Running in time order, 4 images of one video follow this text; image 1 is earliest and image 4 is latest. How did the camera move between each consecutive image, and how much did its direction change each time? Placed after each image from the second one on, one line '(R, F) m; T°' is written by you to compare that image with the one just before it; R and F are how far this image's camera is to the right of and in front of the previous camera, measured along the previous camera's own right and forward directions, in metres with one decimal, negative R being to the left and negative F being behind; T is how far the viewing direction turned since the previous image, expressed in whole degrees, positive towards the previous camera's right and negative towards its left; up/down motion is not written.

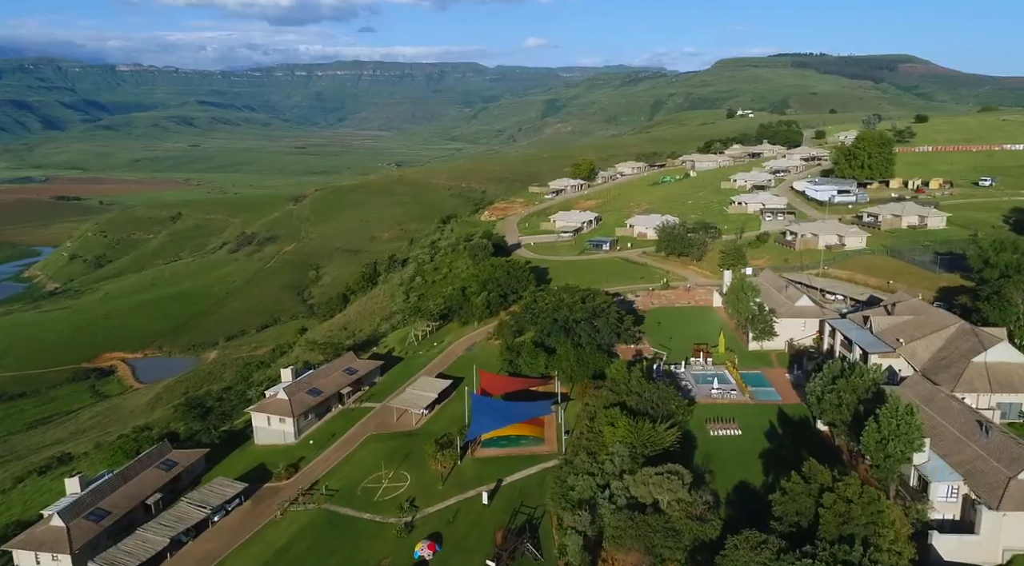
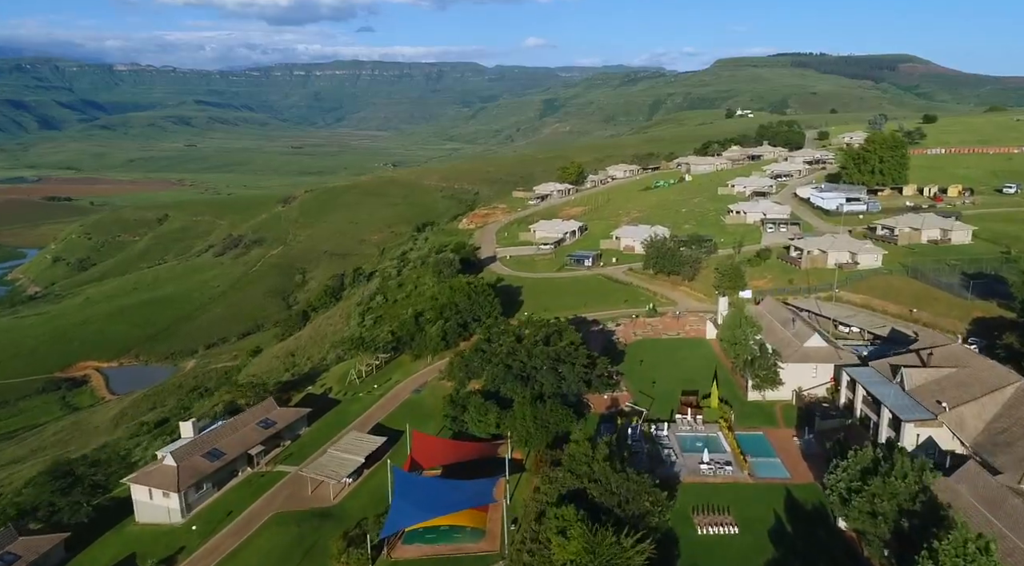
(+1.3, +4.4) m; 0°
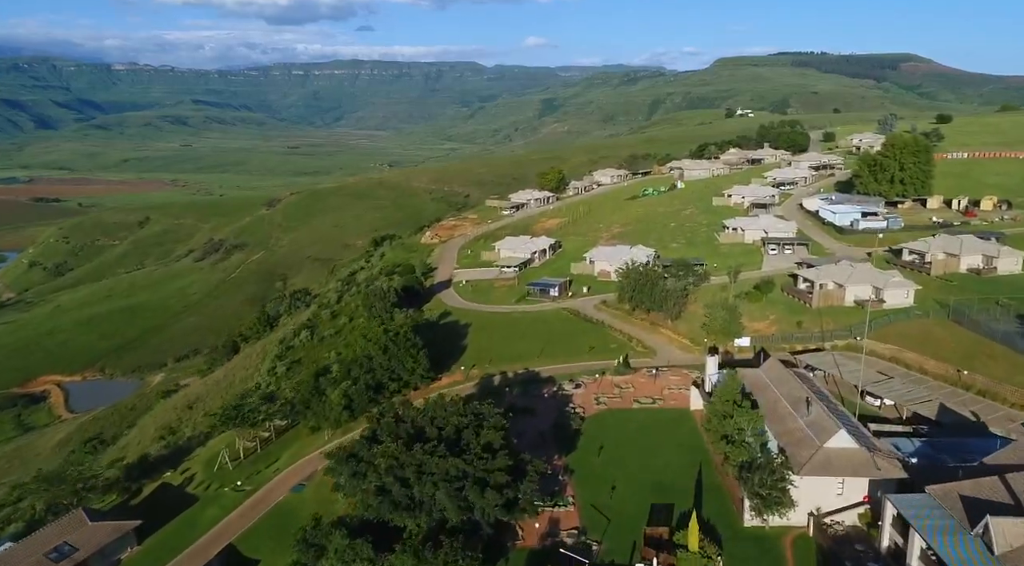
(+2.0, +6.2) m; 0°
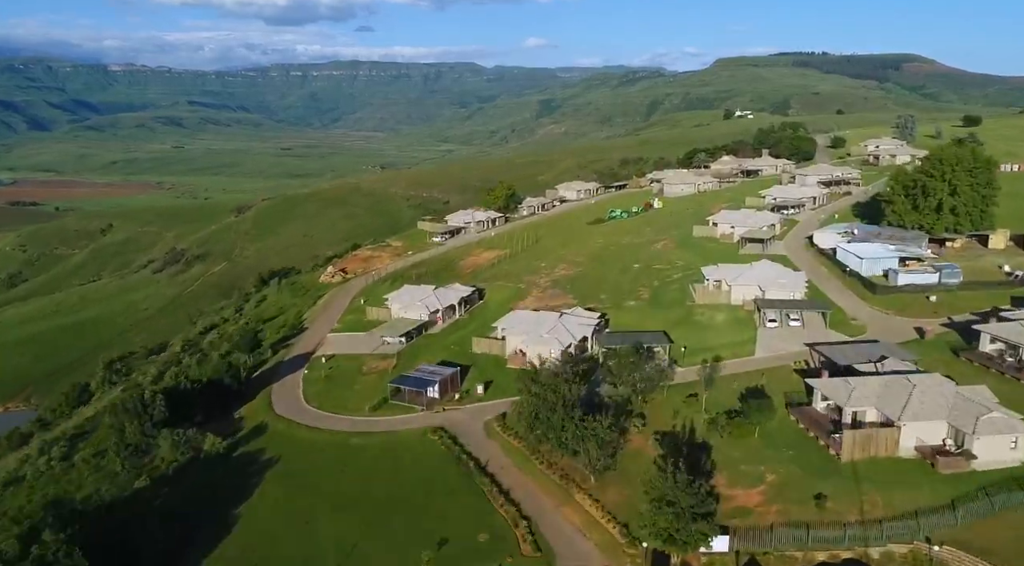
(+3.7, +10.9) m; 0°
